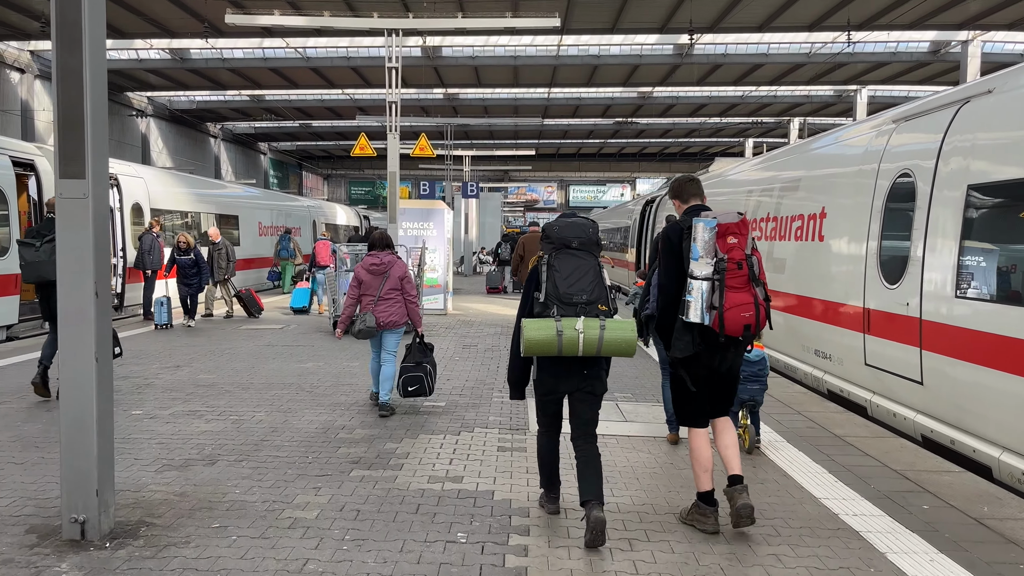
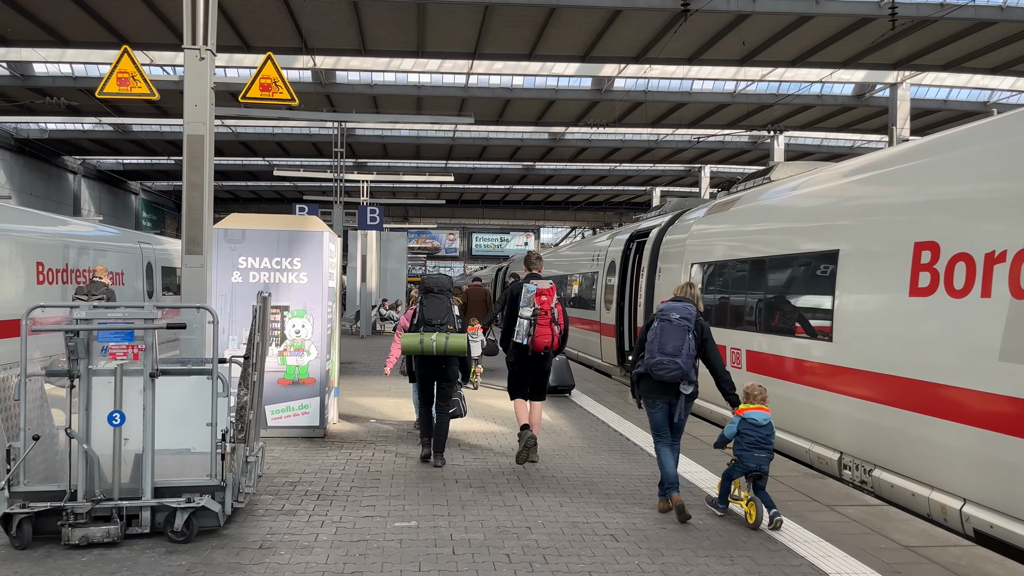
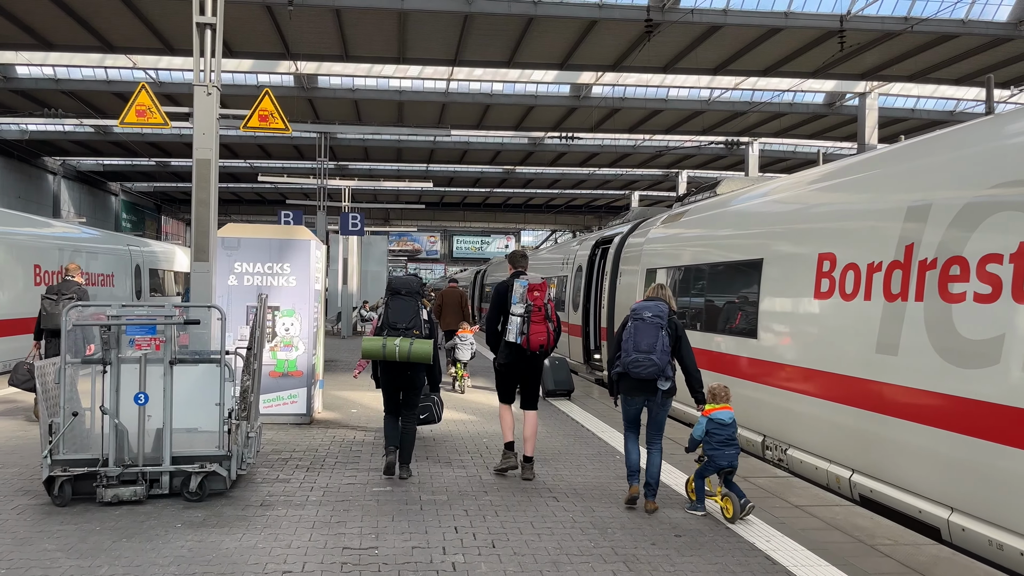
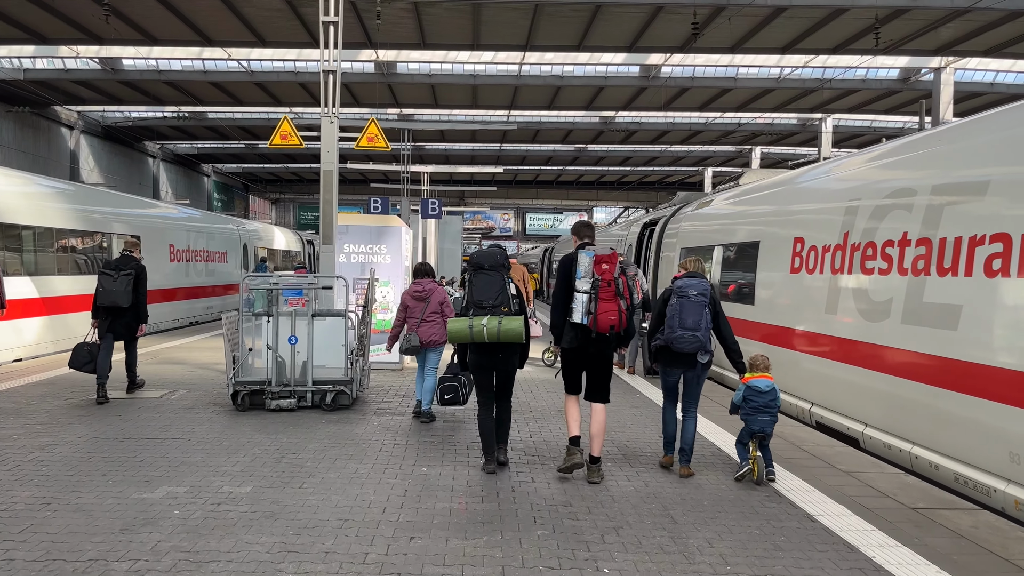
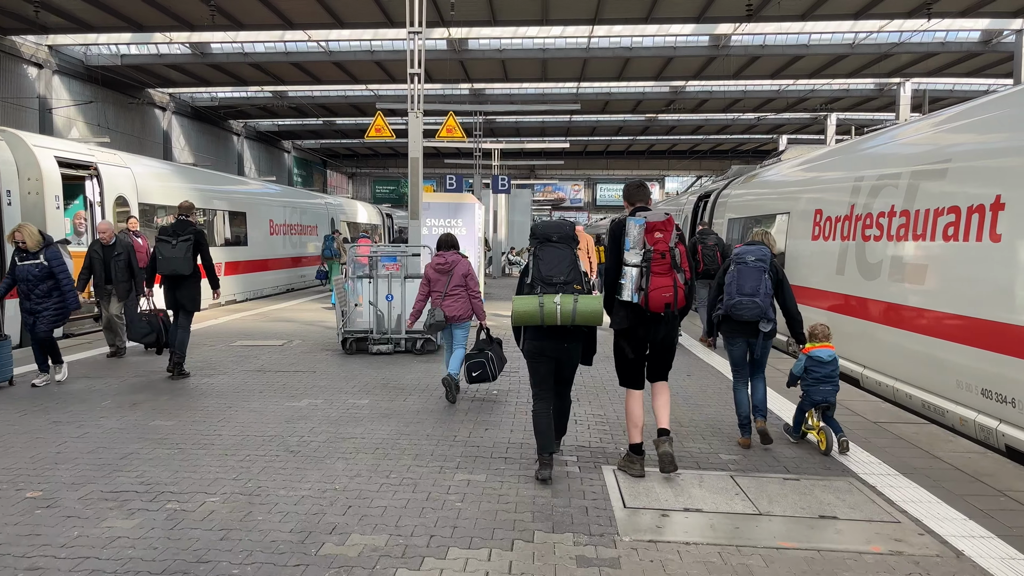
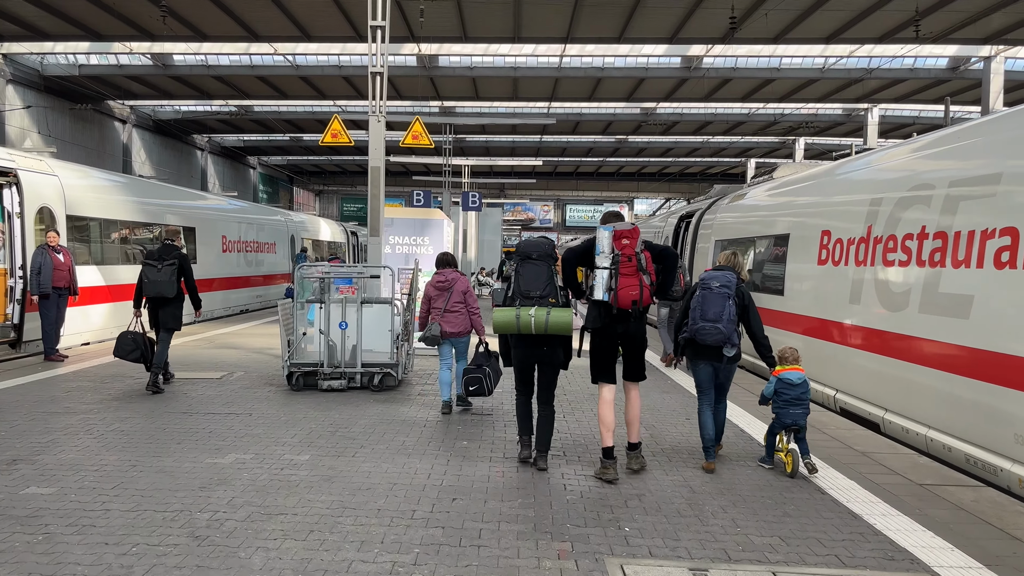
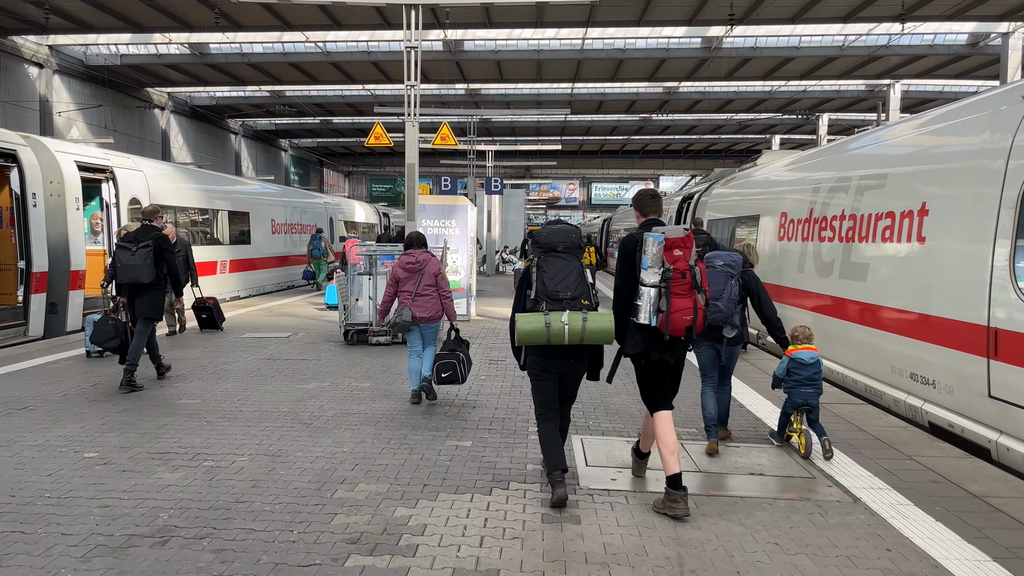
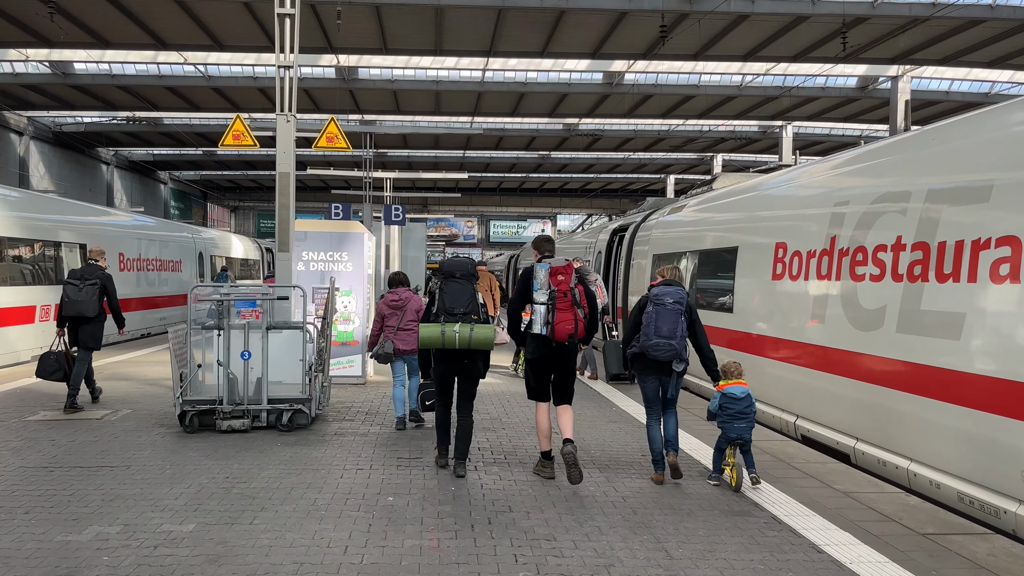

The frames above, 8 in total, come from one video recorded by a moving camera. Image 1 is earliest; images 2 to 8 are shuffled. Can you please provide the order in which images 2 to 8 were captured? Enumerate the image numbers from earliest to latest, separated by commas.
7, 5, 6, 4, 8, 3, 2
